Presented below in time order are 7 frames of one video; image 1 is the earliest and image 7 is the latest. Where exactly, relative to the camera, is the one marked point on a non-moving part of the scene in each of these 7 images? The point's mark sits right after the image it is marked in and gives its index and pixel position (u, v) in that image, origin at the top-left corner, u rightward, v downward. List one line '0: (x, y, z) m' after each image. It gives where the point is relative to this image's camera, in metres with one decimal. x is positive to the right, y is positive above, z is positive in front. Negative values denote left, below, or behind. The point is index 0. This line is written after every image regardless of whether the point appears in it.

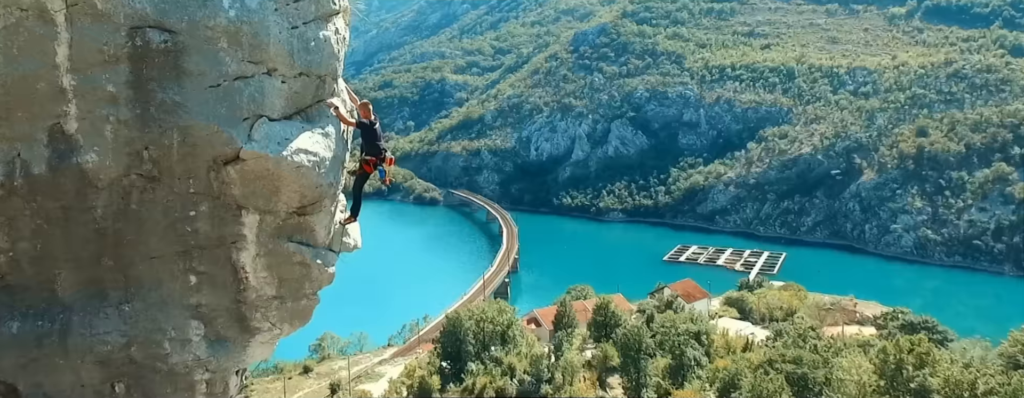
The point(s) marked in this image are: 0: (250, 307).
0: (-2.7, -1.1, +6.8) m
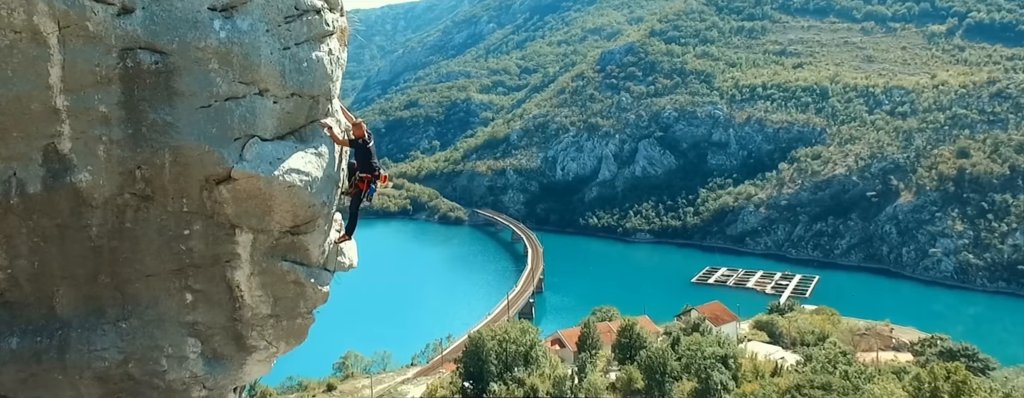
0: (-2.8, -1.3, +6.8) m
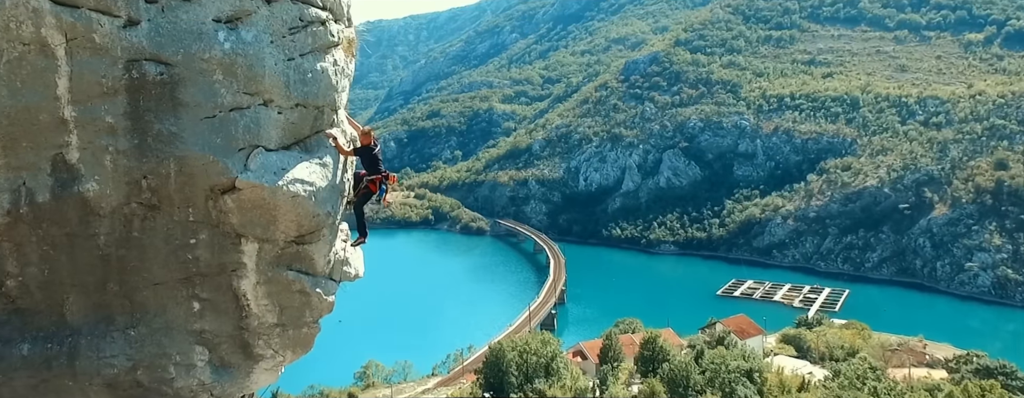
0: (-2.7, -1.4, +6.9) m
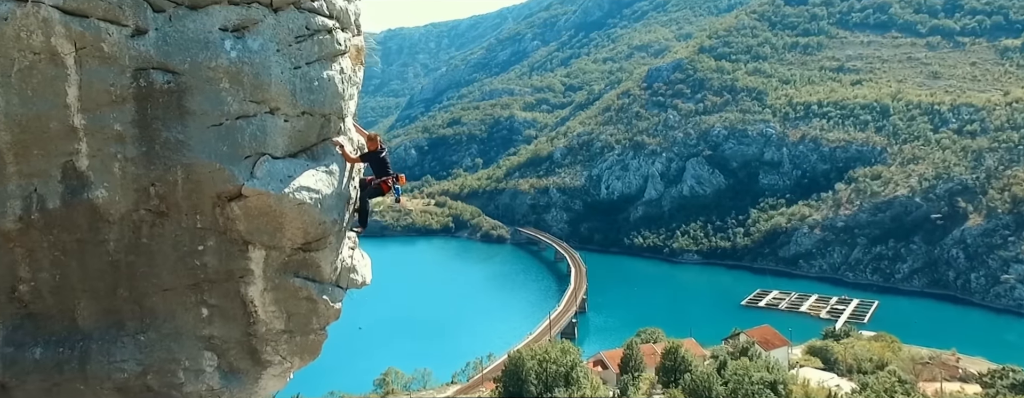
0: (-2.7, -1.5, +6.9) m
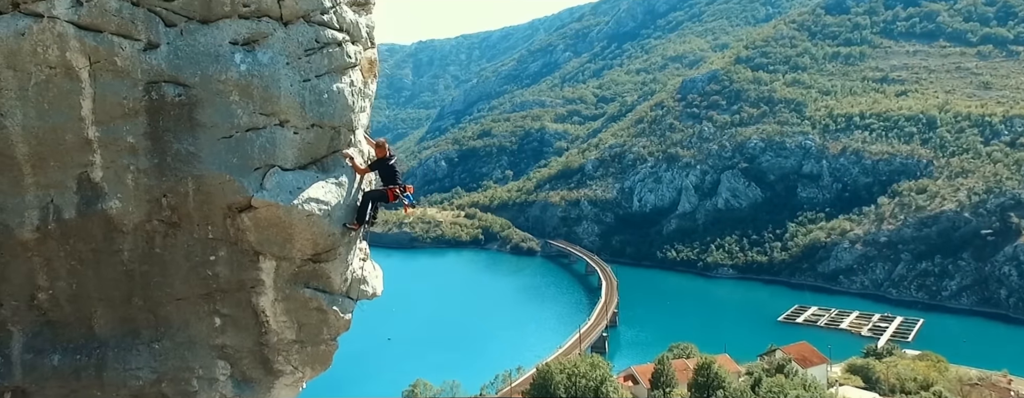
0: (-2.6, -1.6, +6.9) m
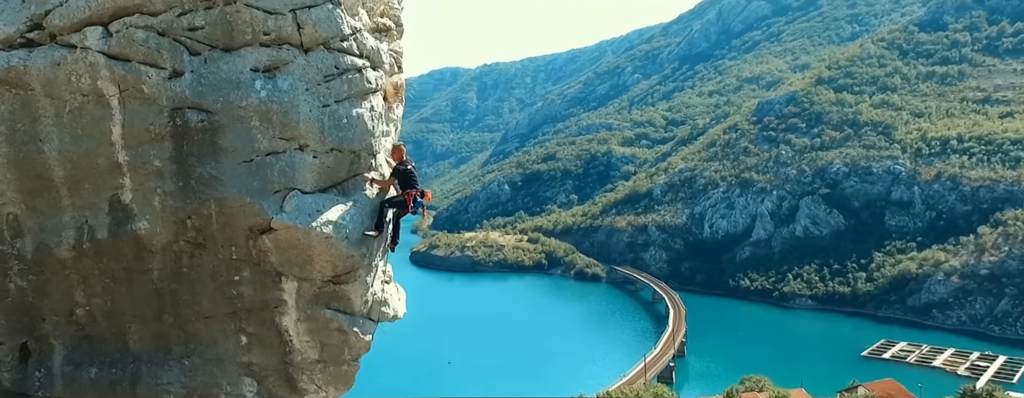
0: (-2.4, -1.9, +7.0) m
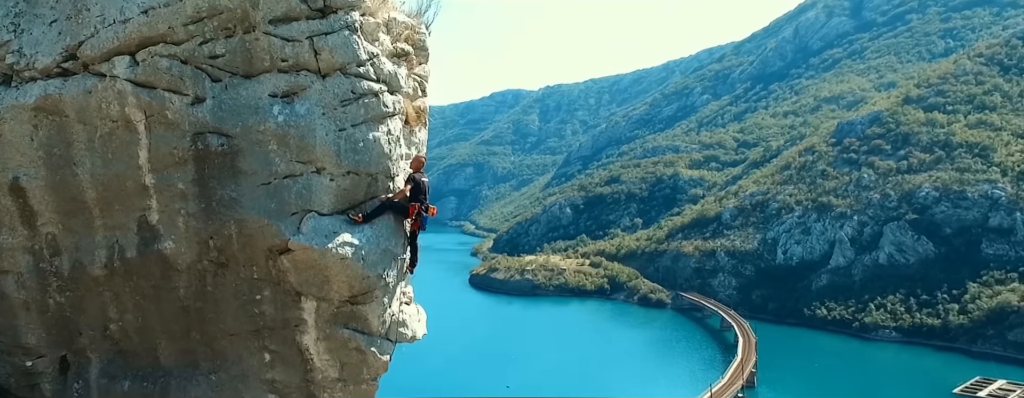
0: (-2.2, -2.1, +7.1) m
